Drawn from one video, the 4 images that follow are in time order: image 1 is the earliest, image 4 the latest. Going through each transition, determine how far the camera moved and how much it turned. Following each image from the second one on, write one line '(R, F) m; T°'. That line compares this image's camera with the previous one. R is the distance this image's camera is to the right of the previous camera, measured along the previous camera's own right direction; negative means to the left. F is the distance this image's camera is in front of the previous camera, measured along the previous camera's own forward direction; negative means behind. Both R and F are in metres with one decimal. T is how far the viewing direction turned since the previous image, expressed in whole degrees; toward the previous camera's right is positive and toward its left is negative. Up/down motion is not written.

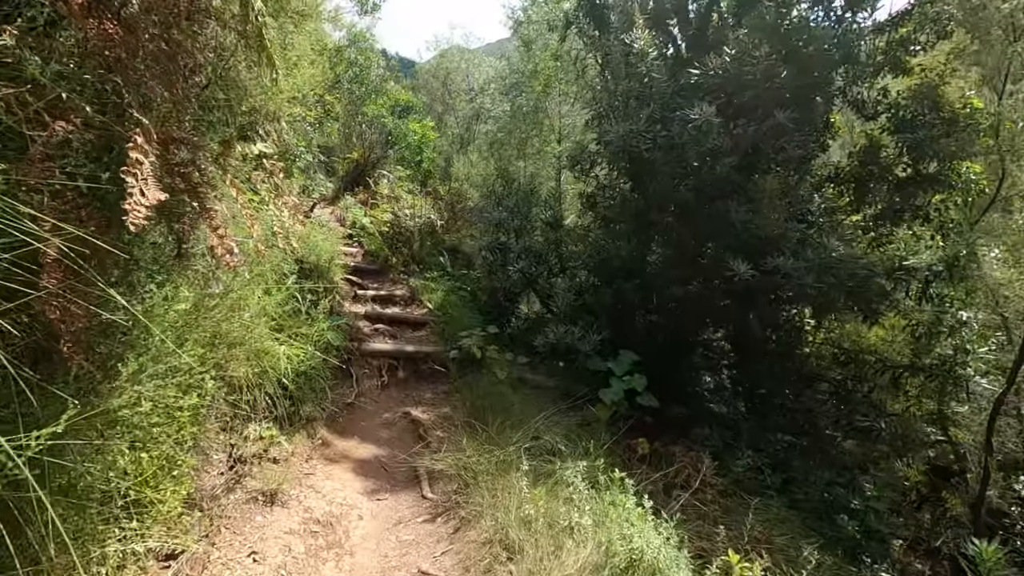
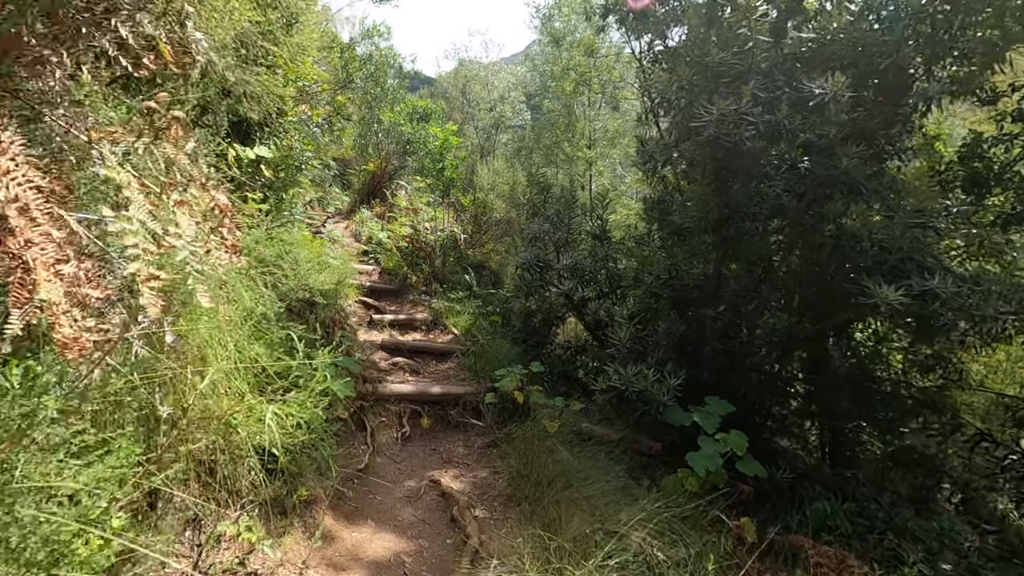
(-0.2, +0.9) m; -2°
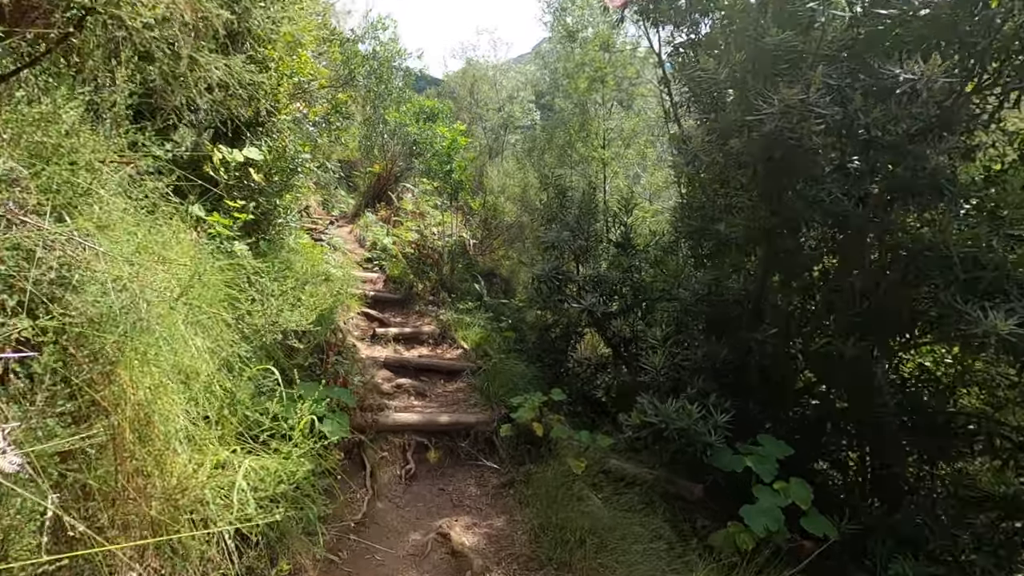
(-0.1, +0.4) m; -1°
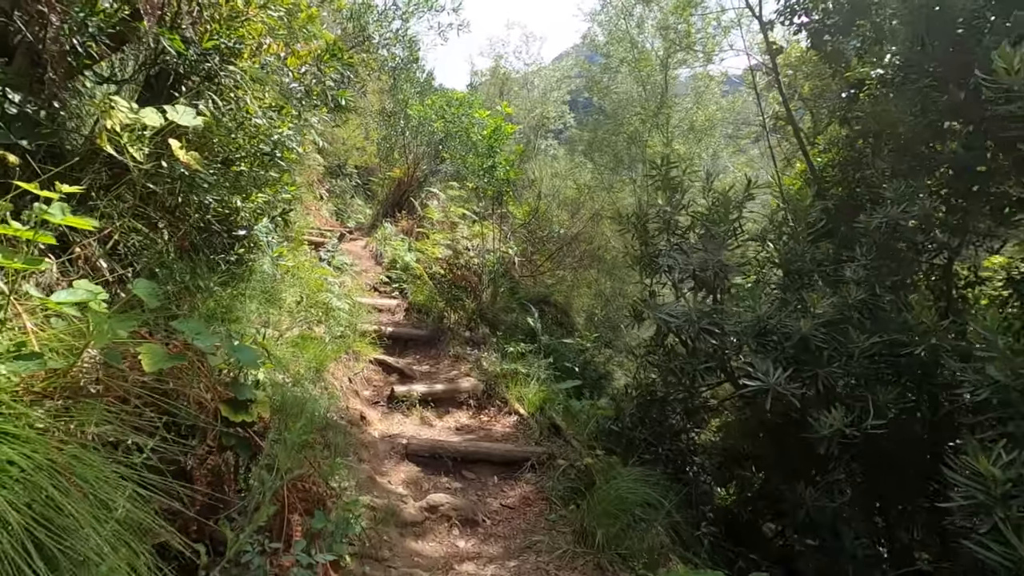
(-0.4, +1.7) m; -2°
